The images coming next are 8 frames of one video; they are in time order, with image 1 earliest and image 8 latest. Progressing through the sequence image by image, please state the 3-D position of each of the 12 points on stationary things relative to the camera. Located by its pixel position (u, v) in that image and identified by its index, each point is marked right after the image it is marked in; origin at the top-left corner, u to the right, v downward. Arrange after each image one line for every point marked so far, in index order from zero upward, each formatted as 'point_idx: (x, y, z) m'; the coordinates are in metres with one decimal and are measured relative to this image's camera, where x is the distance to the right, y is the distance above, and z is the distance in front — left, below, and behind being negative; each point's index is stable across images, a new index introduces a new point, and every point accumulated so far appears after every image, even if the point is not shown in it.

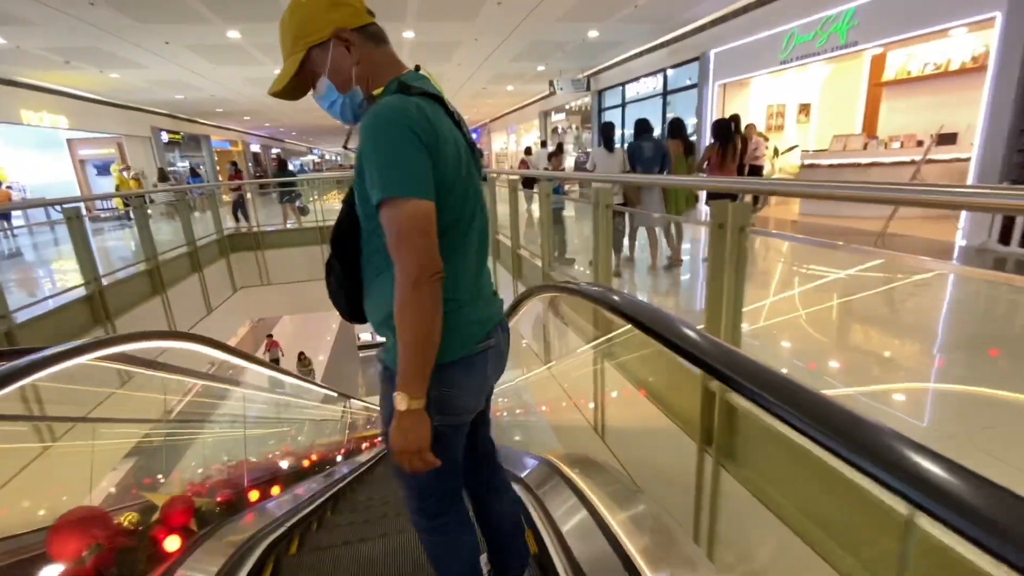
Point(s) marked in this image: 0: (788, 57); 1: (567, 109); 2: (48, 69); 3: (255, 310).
0: (+3.8, +3.2, +6.7) m
1: (+1.6, +5.3, +14.6) m
2: (-8.5, +4.0, +9.0) m
3: (-4.6, -0.4, +8.8) m
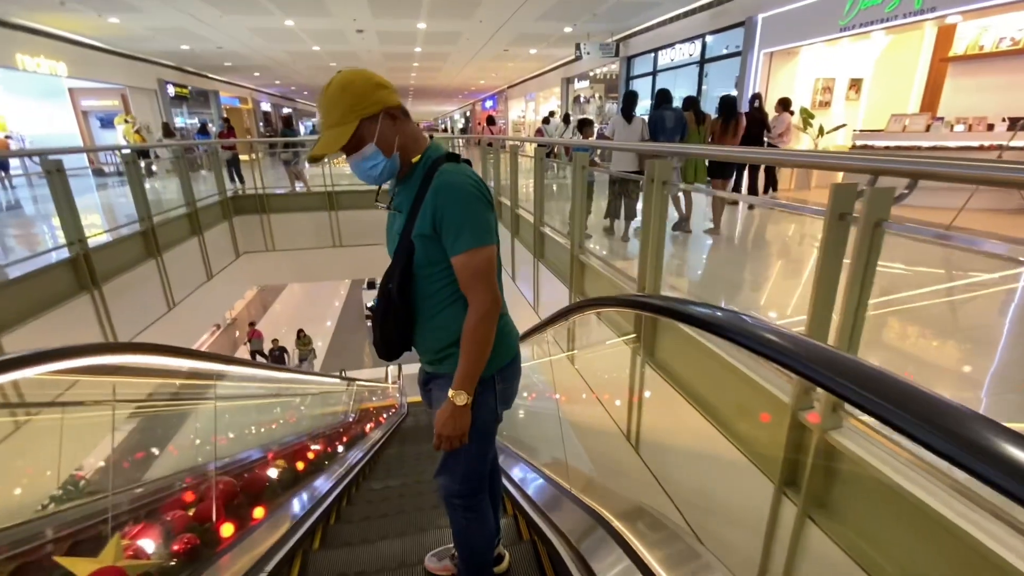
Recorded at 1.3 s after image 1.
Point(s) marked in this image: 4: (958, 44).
0: (+4.2, +3.3, +6.1) m
1: (+2.2, +6.0, +13.8) m
2: (-8.0, +4.8, +8.5) m
3: (-4.4, +0.2, +8.4) m
4: (+5.8, +3.2, +6.4) m
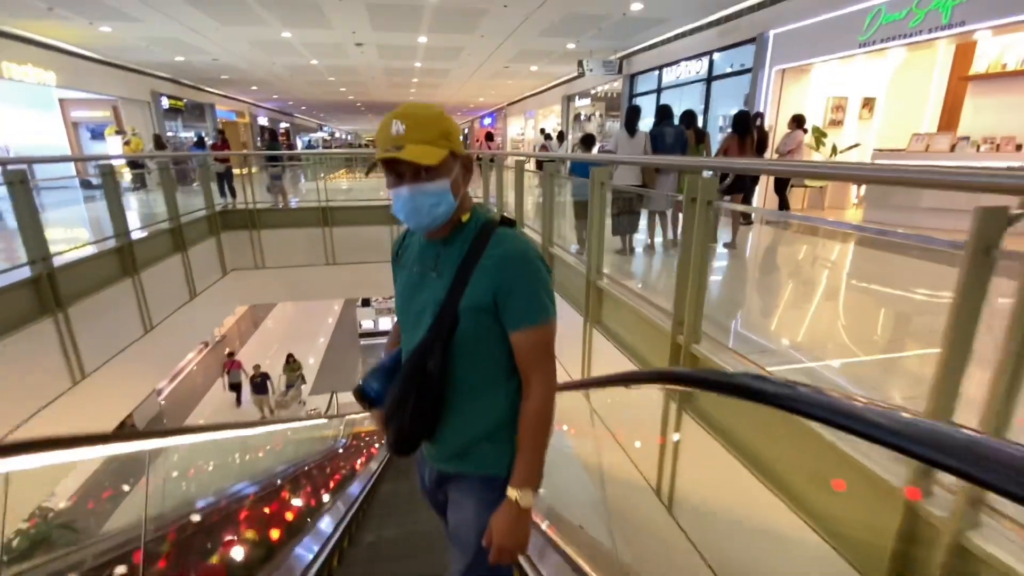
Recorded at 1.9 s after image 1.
0: (+4.3, +3.0, +5.9) m
1: (+2.2, +5.4, +13.7) m
2: (-8.0, +4.5, +8.2) m
3: (-4.3, -0.1, +8.1) m
4: (+5.8, +2.8, +6.2) m
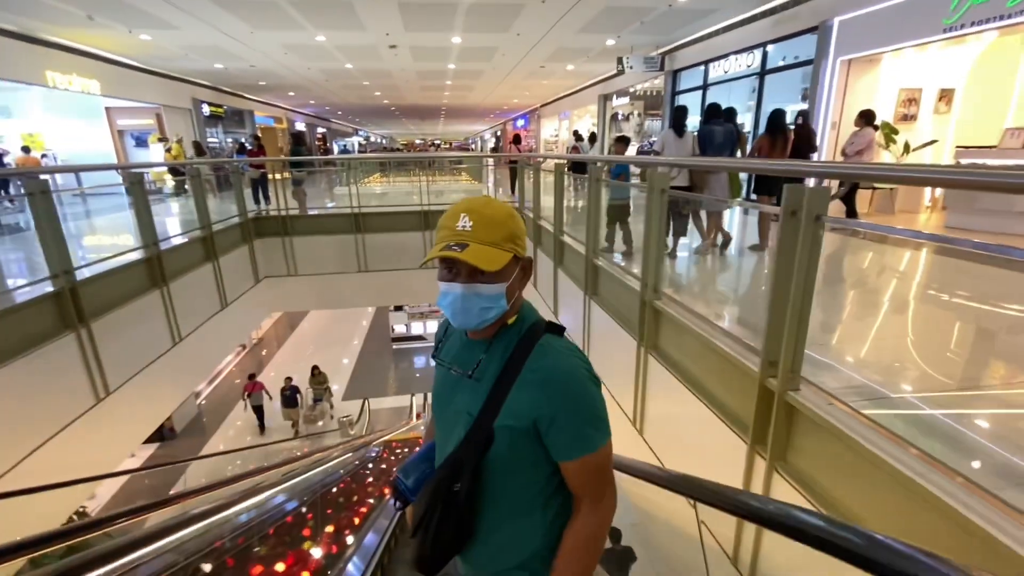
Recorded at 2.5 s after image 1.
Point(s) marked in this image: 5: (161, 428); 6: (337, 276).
0: (+4.7, +2.8, +5.3) m
1: (+3.2, +5.2, +13.2) m
2: (-7.4, +4.4, +8.4) m
3: (-3.8, -0.2, +8.0) m
4: (+6.3, +2.7, +5.4) m
5: (-7.6, -3.0, +10.7) m
6: (-2.9, +0.2, +8.1) m
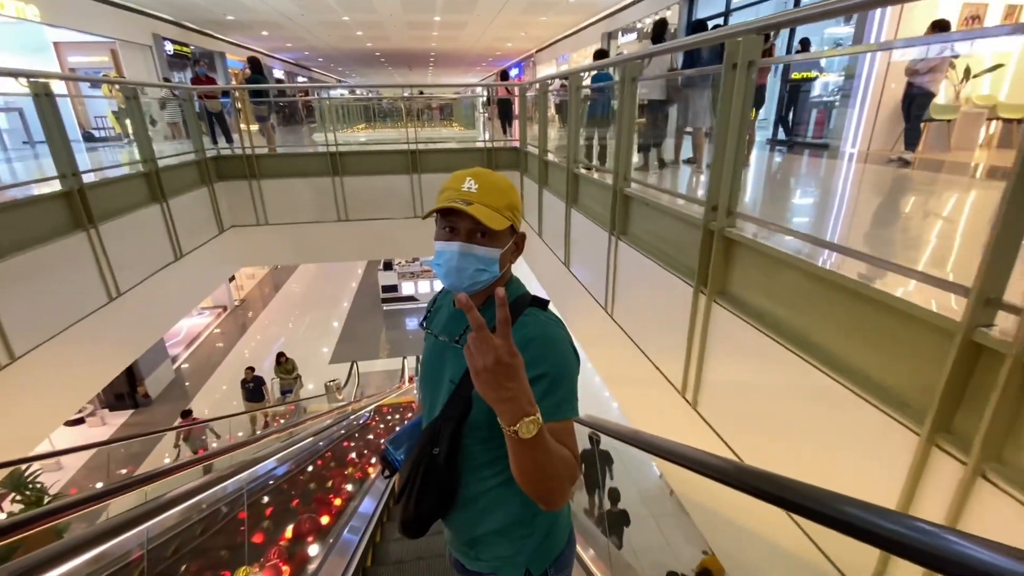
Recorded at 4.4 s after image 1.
0: (+4.7, +3.3, +4.3) m
1: (+3.1, +6.3, +12.0) m
2: (-7.4, +5.1, +7.1) m
3: (-3.8, +0.5, +7.1) m
4: (+6.3, +3.2, +4.5) m
5: (-7.7, -2.1, +10.0) m
6: (-2.9, +0.9, +7.3) m
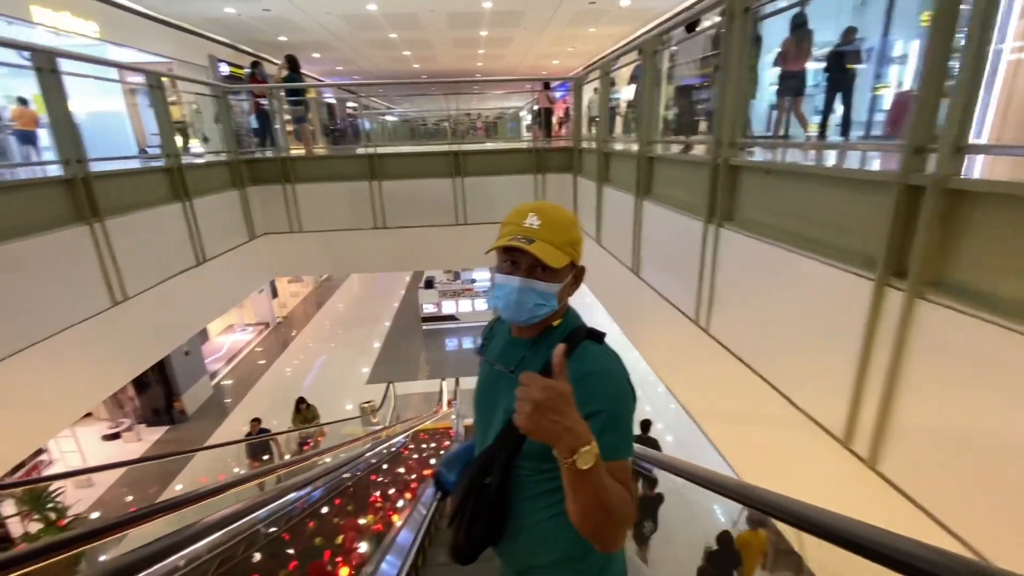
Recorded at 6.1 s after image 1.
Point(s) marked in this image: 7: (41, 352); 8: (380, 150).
0: (+5.2, +3.2, +3.4) m
1: (+4.2, +5.9, +11.3) m
2: (-6.6, +5.0, +7.2) m
3: (-3.1, +0.3, +6.7) m
4: (+6.8, +3.1, +3.4) m
5: (-6.8, -2.4, +9.8) m
6: (-2.2, +0.7, +6.8) m
7: (-2.8, -0.4, +2.9) m
8: (-1.8, +1.8, +6.6) m
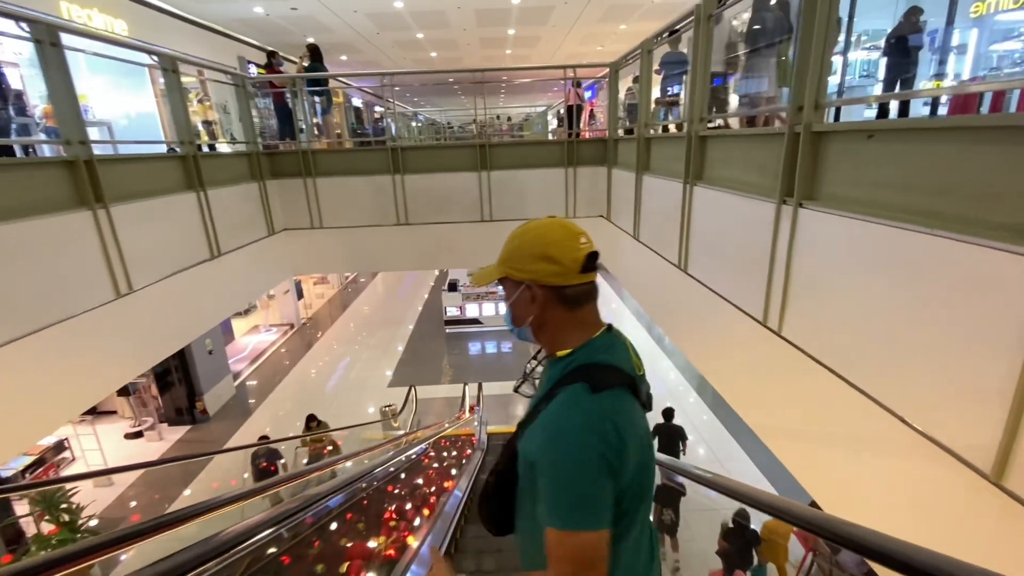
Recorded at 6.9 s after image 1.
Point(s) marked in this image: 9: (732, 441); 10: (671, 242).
0: (+5.4, +3.2, +2.8) m
1: (+4.9, +5.7, +10.8) m
2: (-6.2, +5.0, +7.3) m
3: (-2.7, +0.3, +6.5) m
4: (+7.0, +3.0, +2.8) m
5: (-6.3, -2.4, +9.7) m
6: (-1.9, +0.8, +6.6) m
7: (-2.7, -0.4, +2.7) m
8: (-1.4, +1.8, +6.4) m
9: (+3.6, -2.5, +7.9) m
10: (+1.3, +0.4, +4.0) m
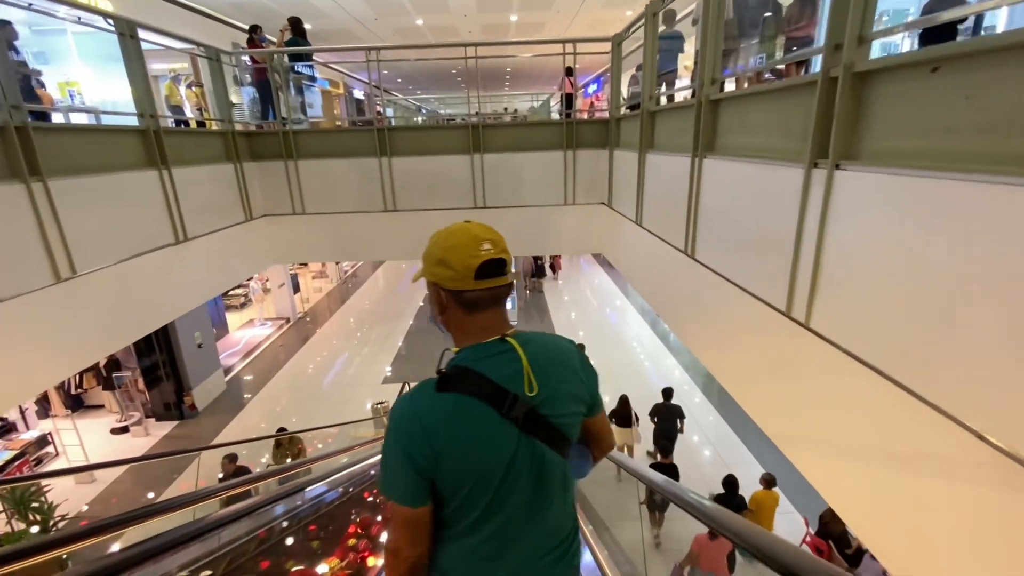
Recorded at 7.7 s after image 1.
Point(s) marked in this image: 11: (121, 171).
0: (+5.3, +3.2, +2.4) m
1: (+4.9, +5.8, +10.4) m
2: (-6.2, +5.2, +6.9) m
3: (-2.8, +0.4, +6.2) m
4: (+6.9, +3.1, +2.4) m
5: (-6.4, -2.2, +9.4) m
6: (-1.9, +0.9, +6.2) m
7: (-2.8, -0.3, +2.4) m
8: (-1.4, +1.9, +6.0) m
9: (+3.5, -2.4, +7.6) m
10: (+1.2, +0.4, +3.7) m
11: (-2.9, +0.8, +3.7) m
